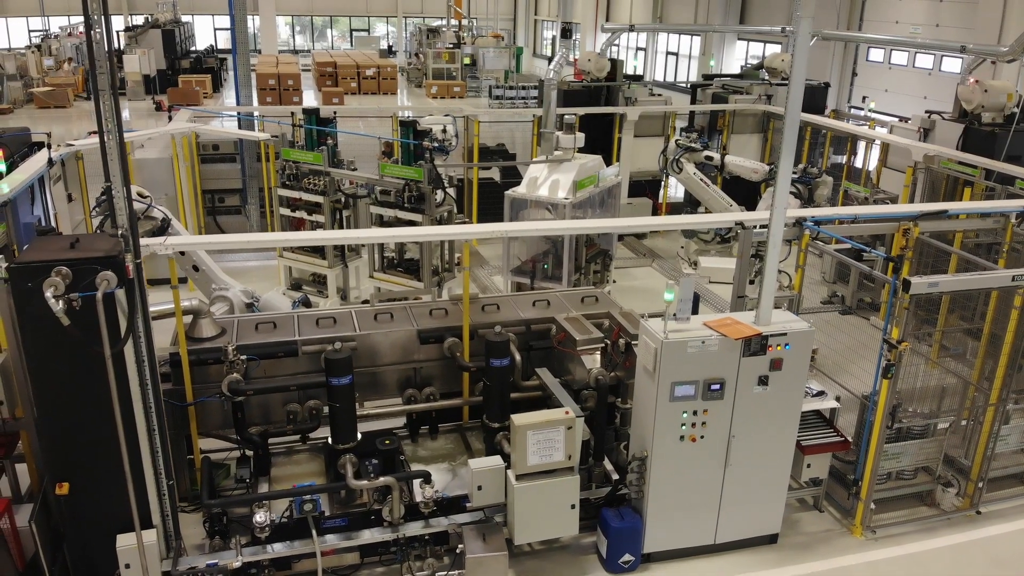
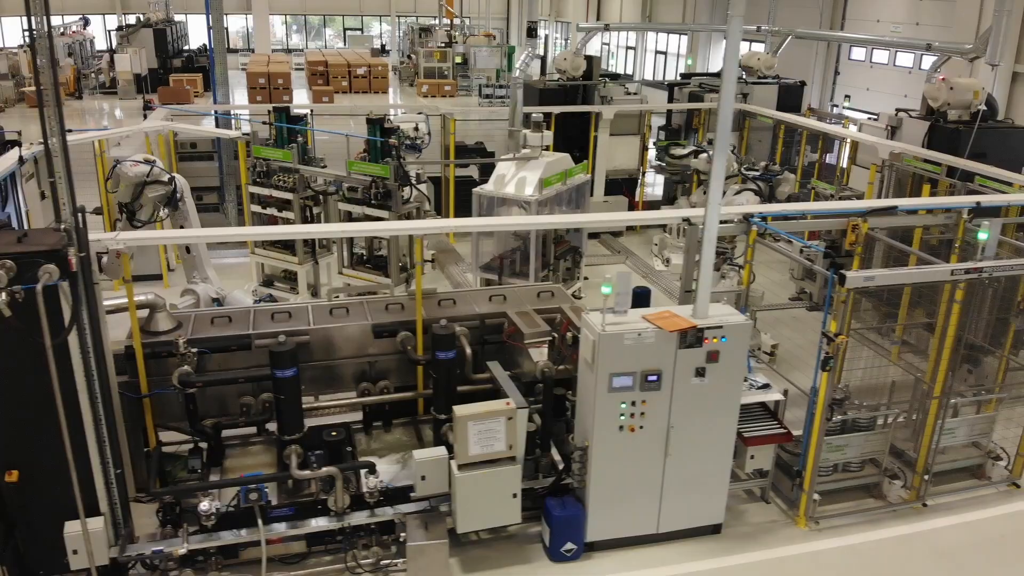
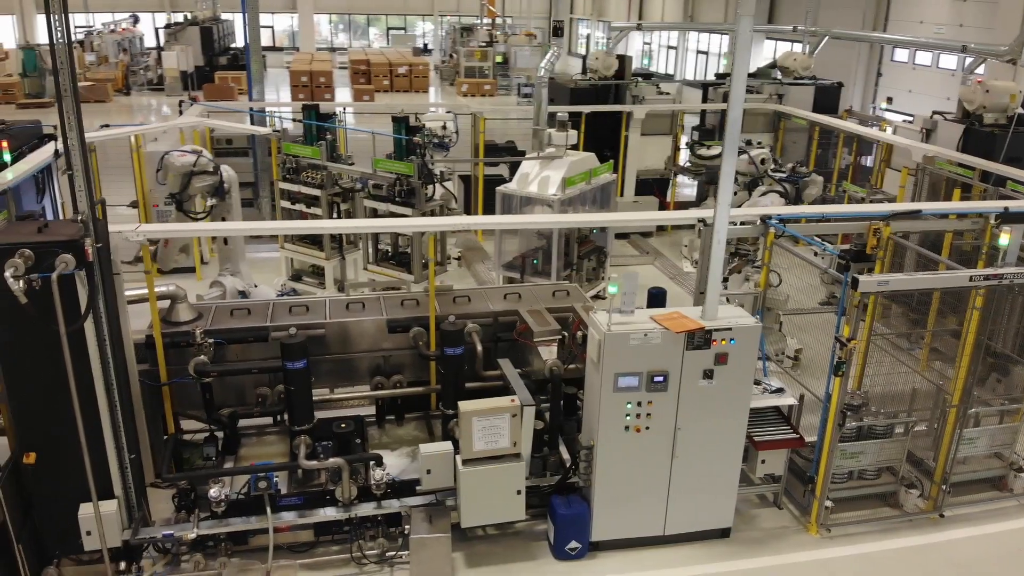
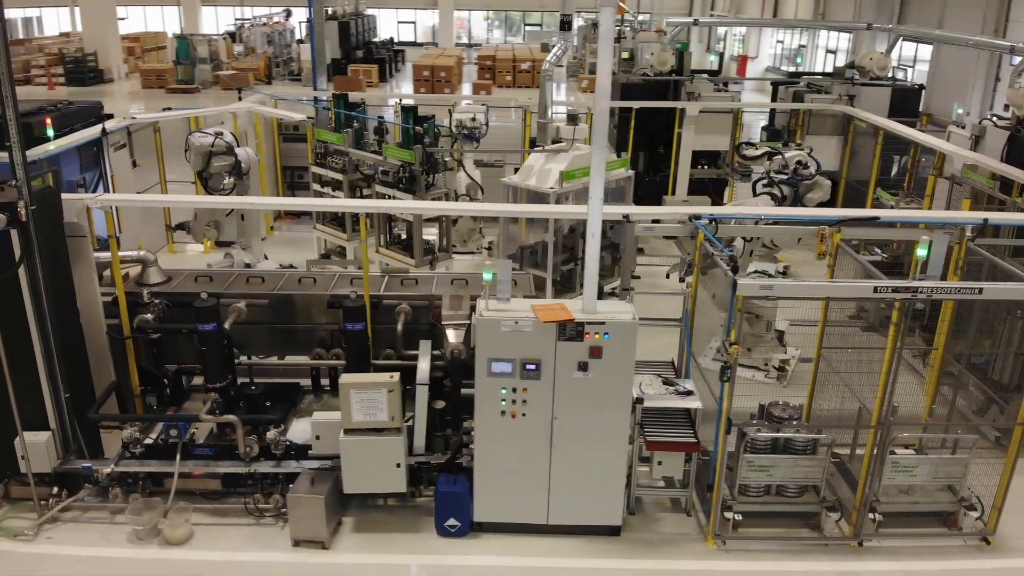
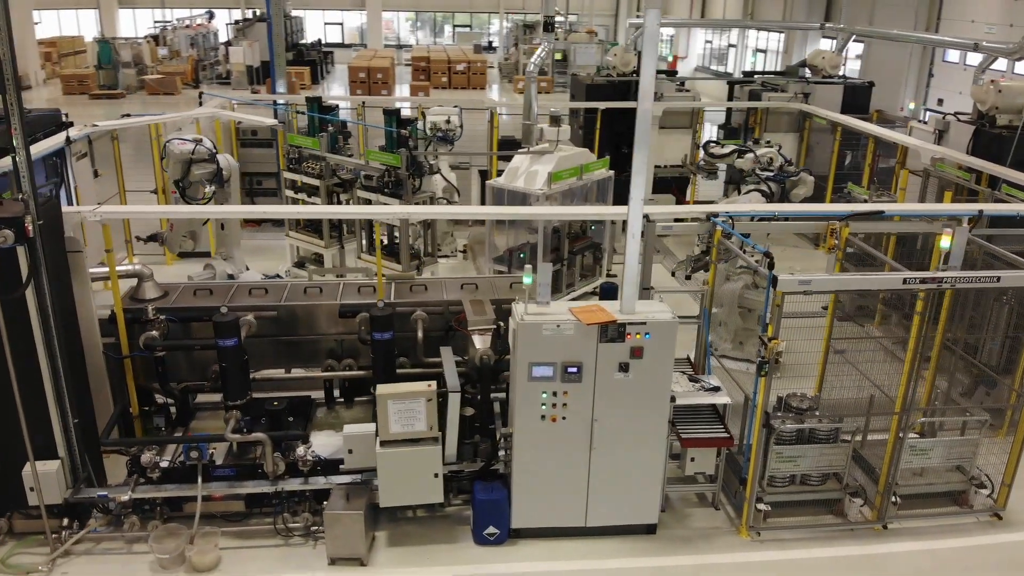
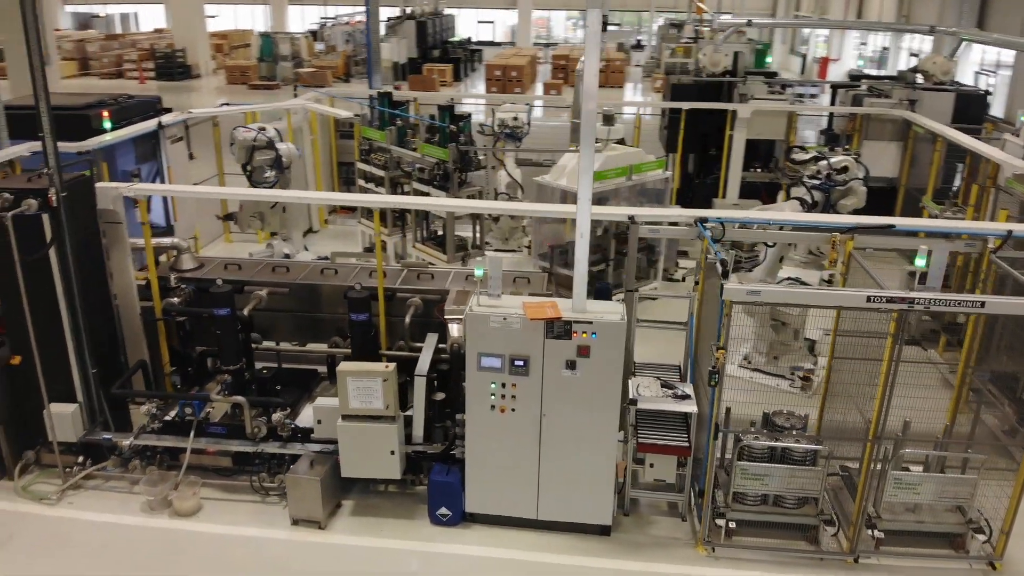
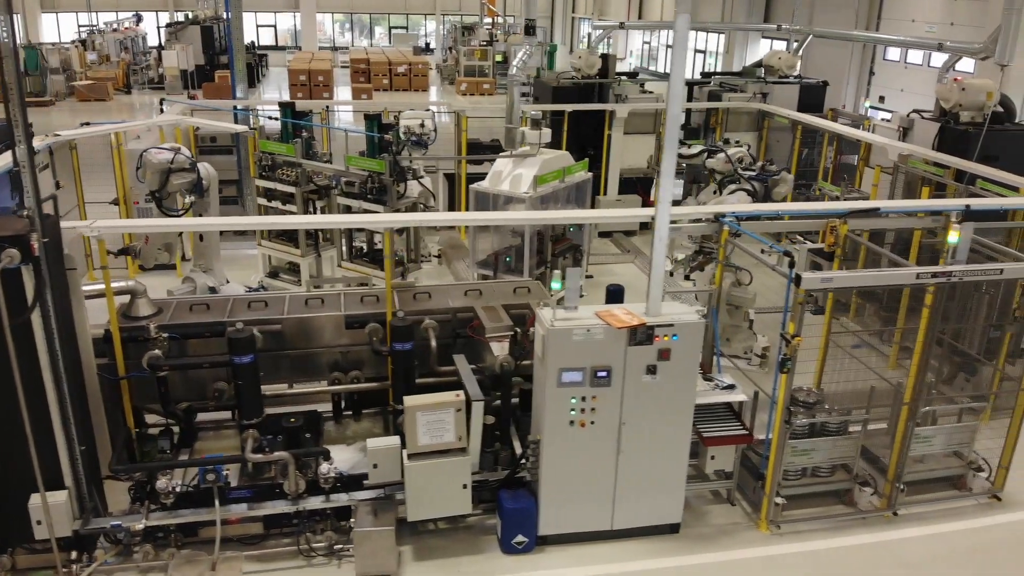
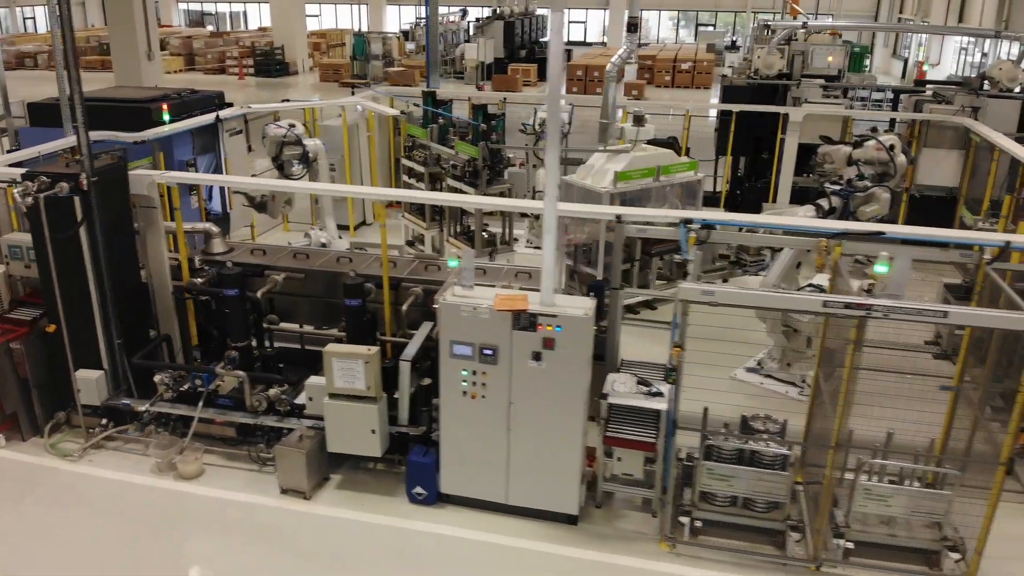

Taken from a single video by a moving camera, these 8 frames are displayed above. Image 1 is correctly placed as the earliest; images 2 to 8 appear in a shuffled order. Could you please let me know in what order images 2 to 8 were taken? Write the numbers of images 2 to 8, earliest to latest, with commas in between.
2, 3, 7, 5, 4, 6, 8
